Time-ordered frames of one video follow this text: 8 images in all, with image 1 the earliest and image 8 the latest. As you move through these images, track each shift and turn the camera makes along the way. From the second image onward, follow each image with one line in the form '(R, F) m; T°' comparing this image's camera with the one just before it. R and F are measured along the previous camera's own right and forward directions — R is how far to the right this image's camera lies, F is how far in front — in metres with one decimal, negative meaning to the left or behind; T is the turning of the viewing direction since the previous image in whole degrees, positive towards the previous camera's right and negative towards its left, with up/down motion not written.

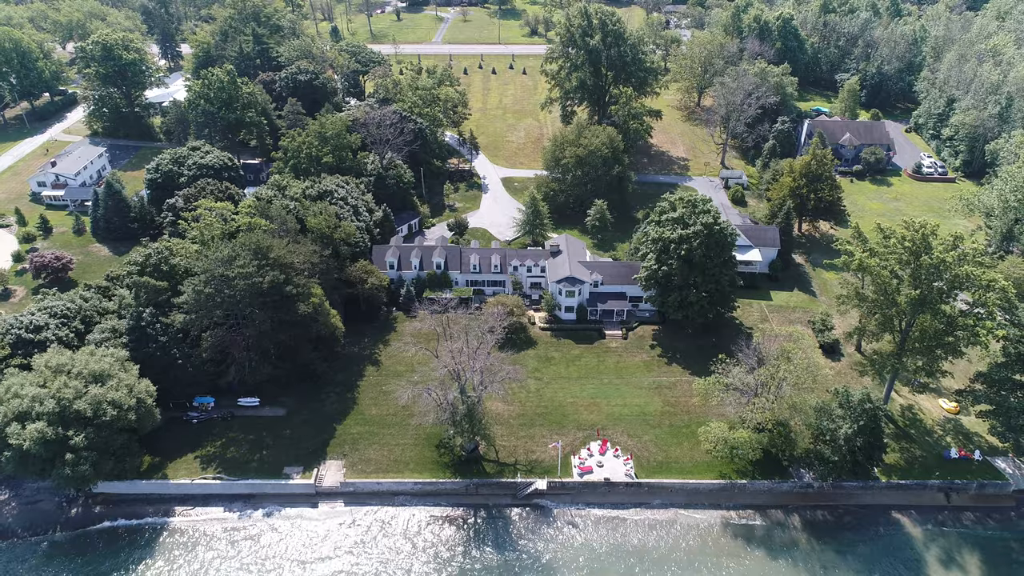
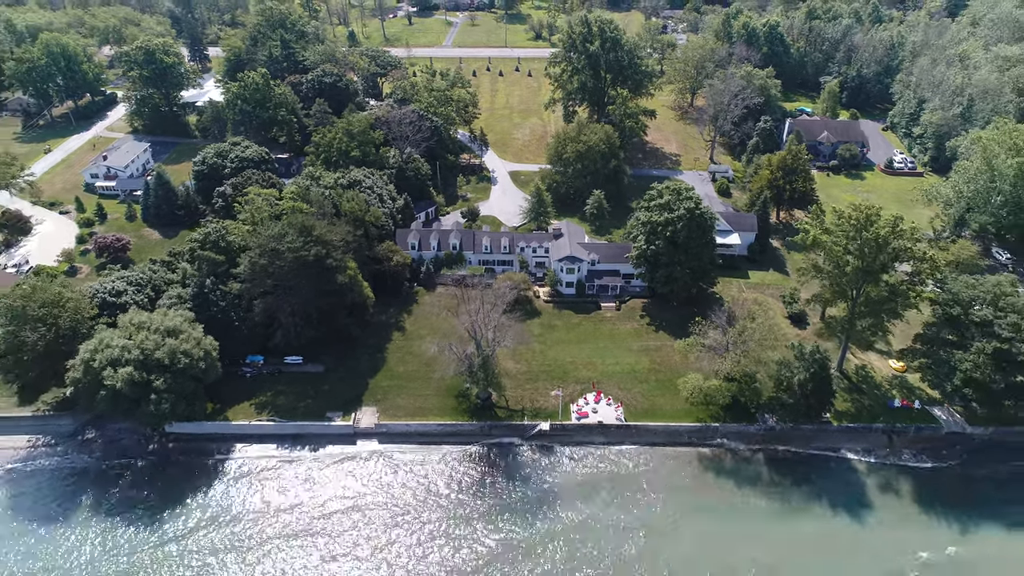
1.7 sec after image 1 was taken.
(-0.2, -4.4) m; 0°
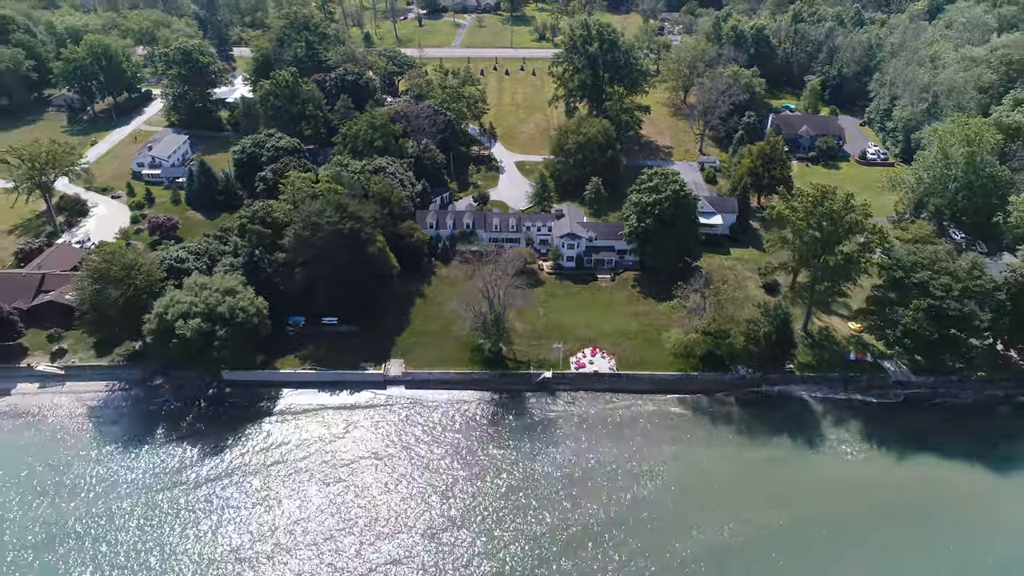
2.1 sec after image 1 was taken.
(-0.2, -4.7) m; 0°
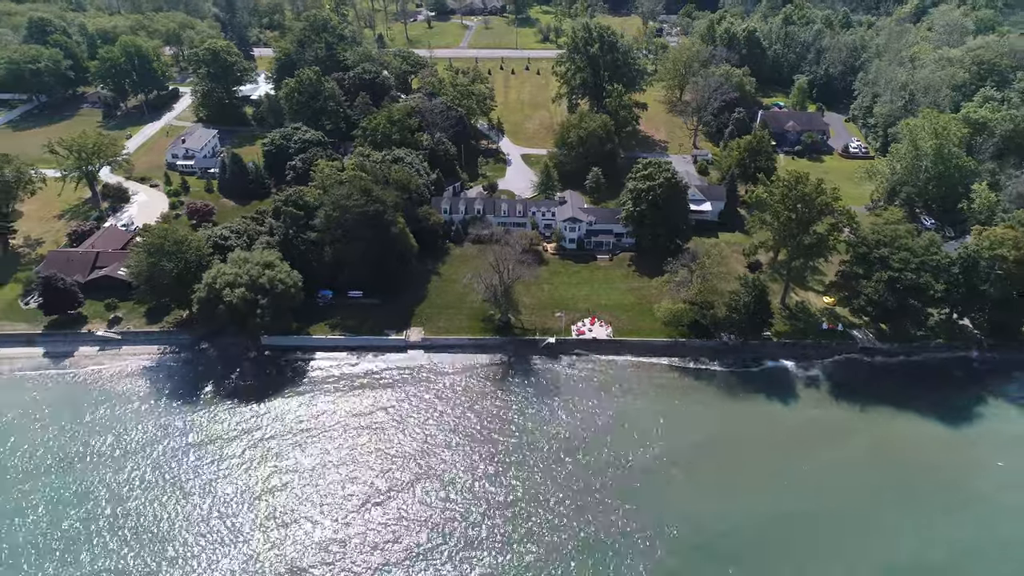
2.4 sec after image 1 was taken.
(-0.3, -4.0) m; 0°
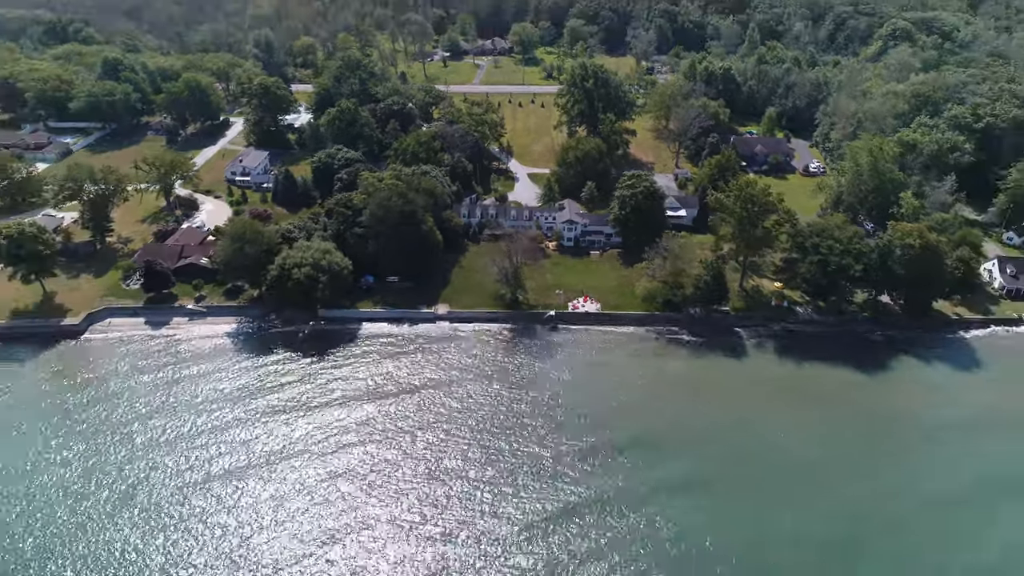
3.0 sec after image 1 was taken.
(-0.2, -9.0) m; 0°
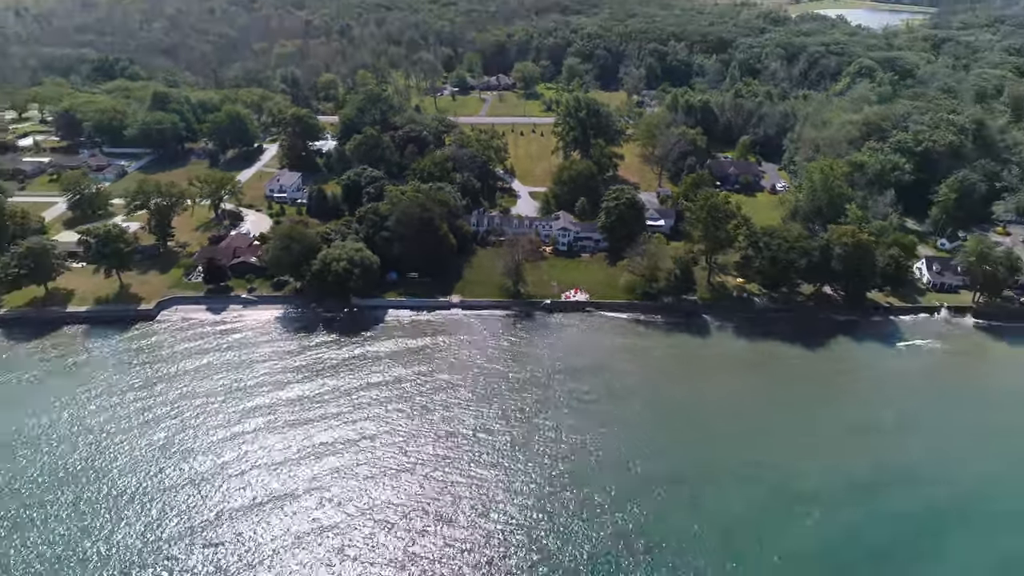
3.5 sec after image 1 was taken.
(0.0, -8.8) m; 0°
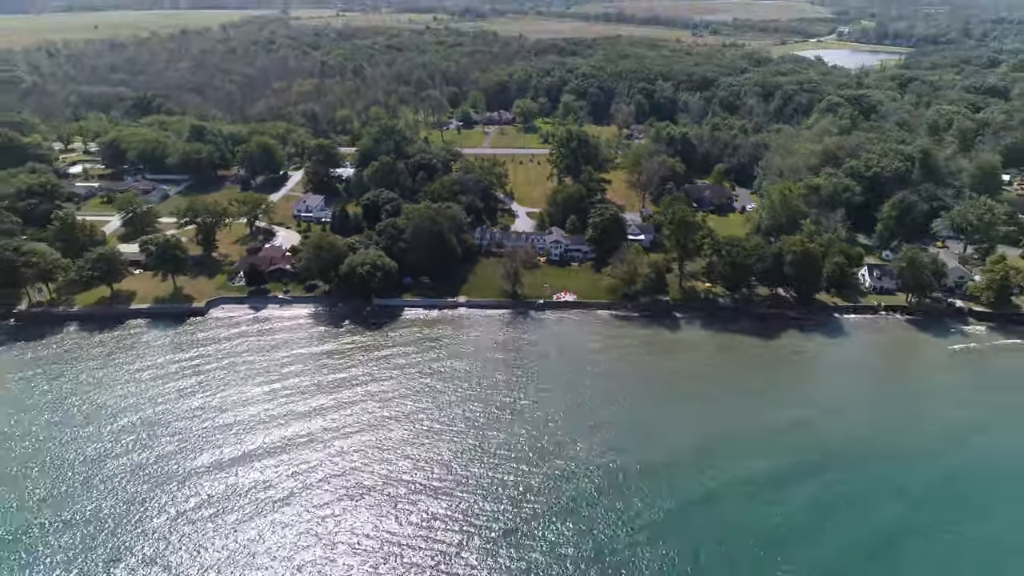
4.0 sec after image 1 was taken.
(+0.3, -9.1) m; 0°
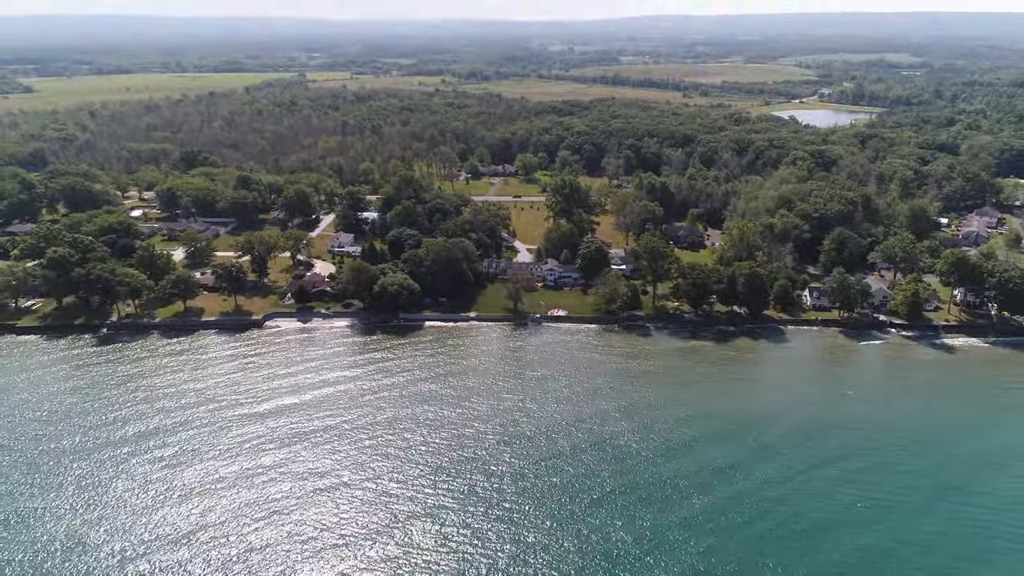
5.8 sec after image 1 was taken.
(+0.1, -13.6) m; 0°
